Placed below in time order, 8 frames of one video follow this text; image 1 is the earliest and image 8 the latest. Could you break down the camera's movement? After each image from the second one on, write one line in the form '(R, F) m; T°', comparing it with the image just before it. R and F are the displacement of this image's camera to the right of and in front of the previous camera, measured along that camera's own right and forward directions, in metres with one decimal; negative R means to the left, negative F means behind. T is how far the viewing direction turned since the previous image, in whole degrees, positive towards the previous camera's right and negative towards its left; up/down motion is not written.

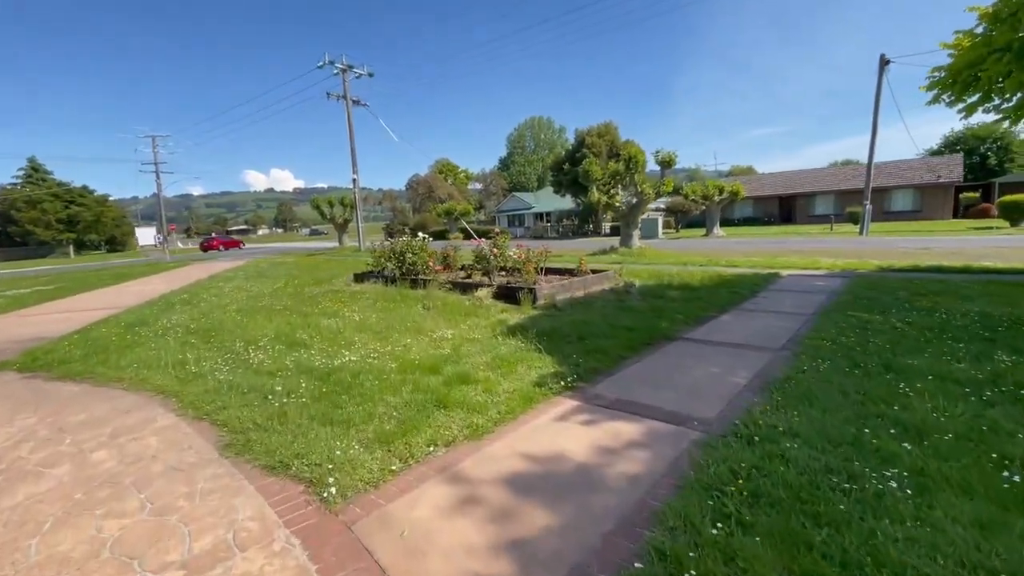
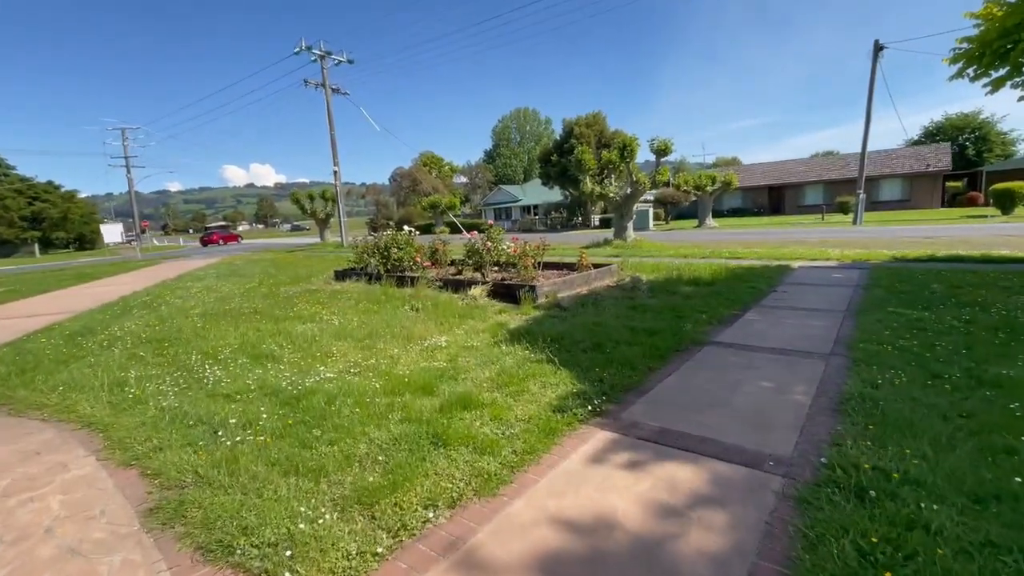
(-0.2, +0.8) m; +2°
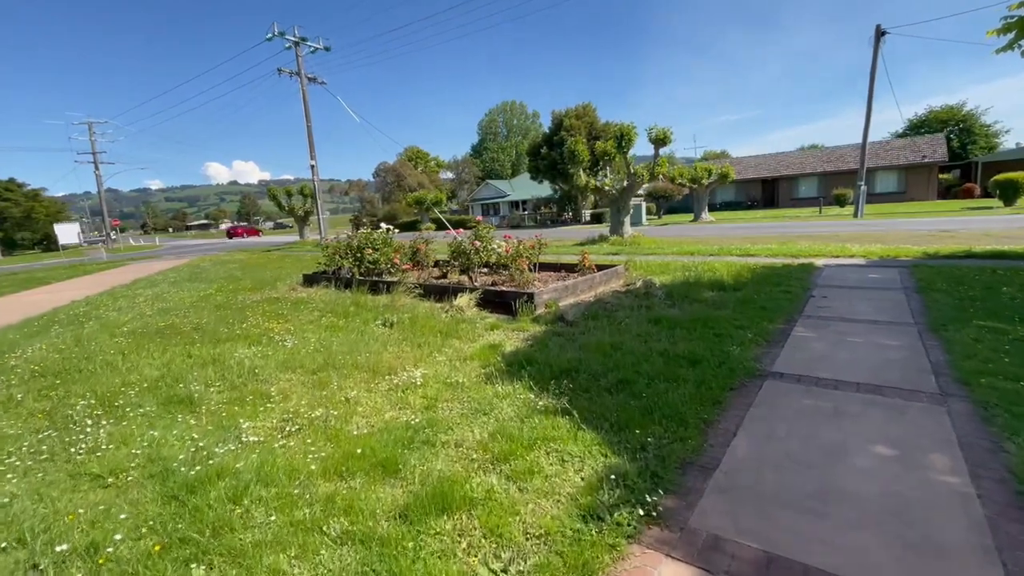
(-0.1, +1.3) m; +1°
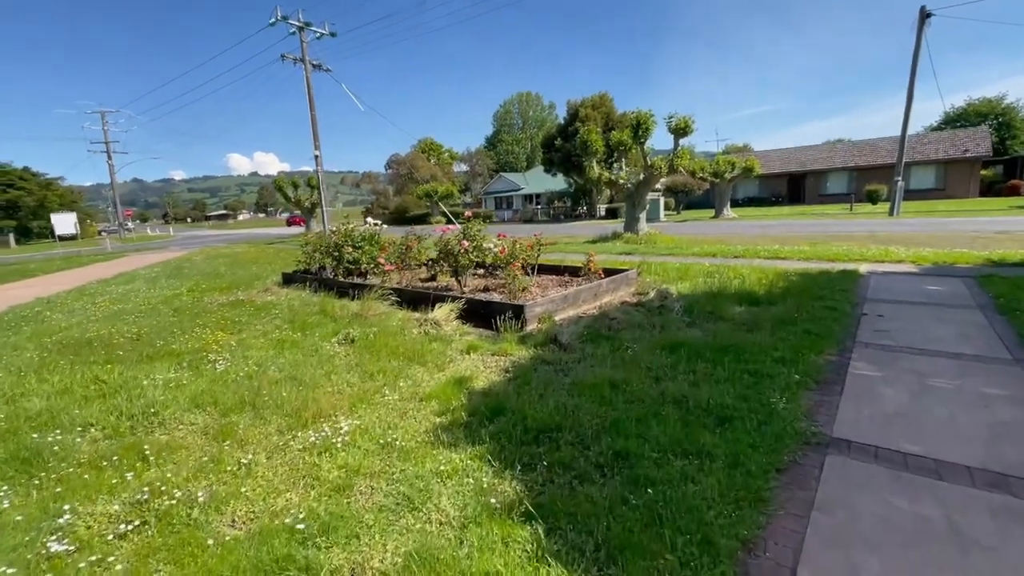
(+0.3, +1.1) m; -2°
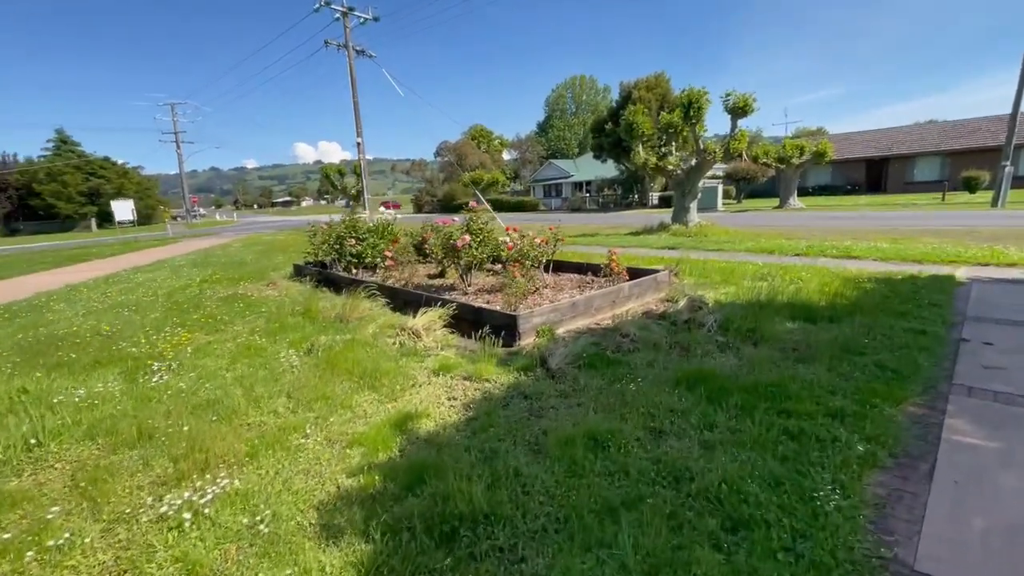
(+0.6, +0.9) m; -6°
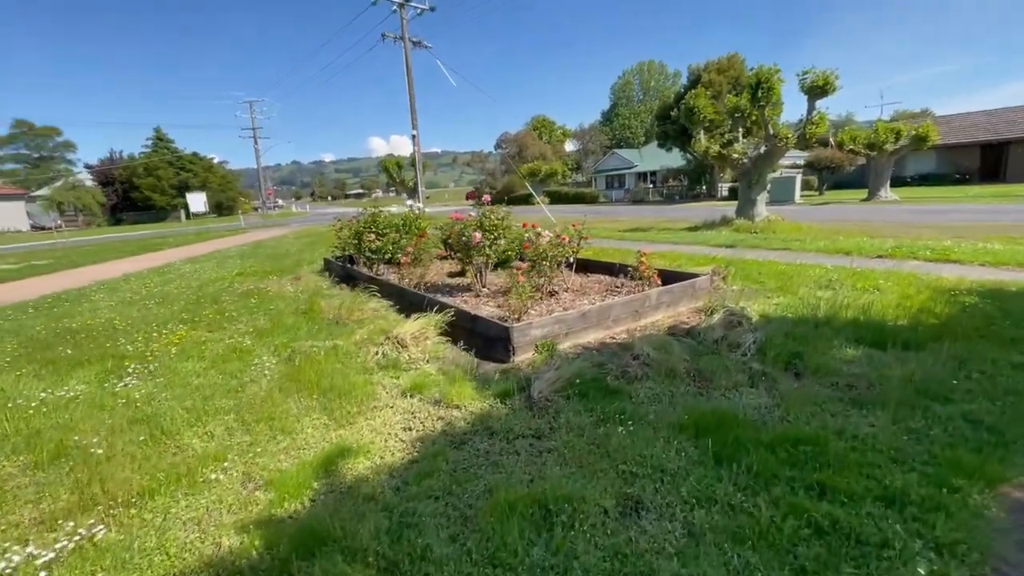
(+0.6, +0.6) m; -8°
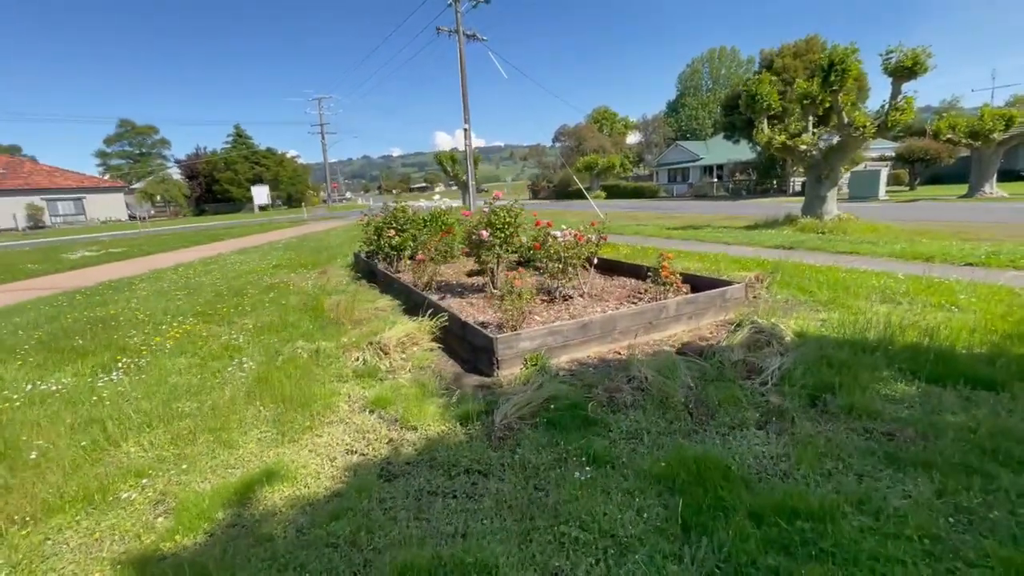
(+0.6, +0.4) m; -7°
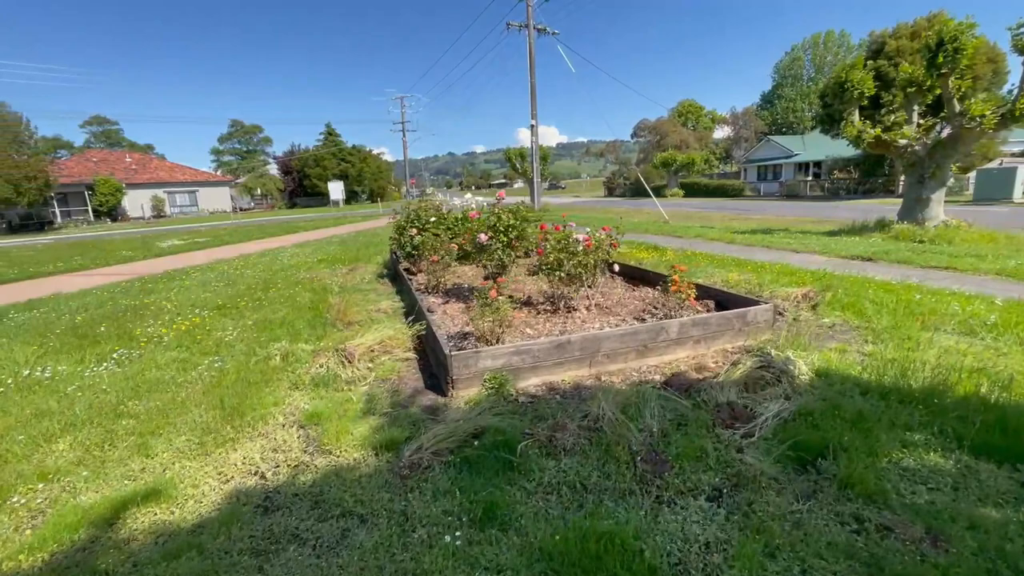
(+0.8, +0.4) m; -9°
